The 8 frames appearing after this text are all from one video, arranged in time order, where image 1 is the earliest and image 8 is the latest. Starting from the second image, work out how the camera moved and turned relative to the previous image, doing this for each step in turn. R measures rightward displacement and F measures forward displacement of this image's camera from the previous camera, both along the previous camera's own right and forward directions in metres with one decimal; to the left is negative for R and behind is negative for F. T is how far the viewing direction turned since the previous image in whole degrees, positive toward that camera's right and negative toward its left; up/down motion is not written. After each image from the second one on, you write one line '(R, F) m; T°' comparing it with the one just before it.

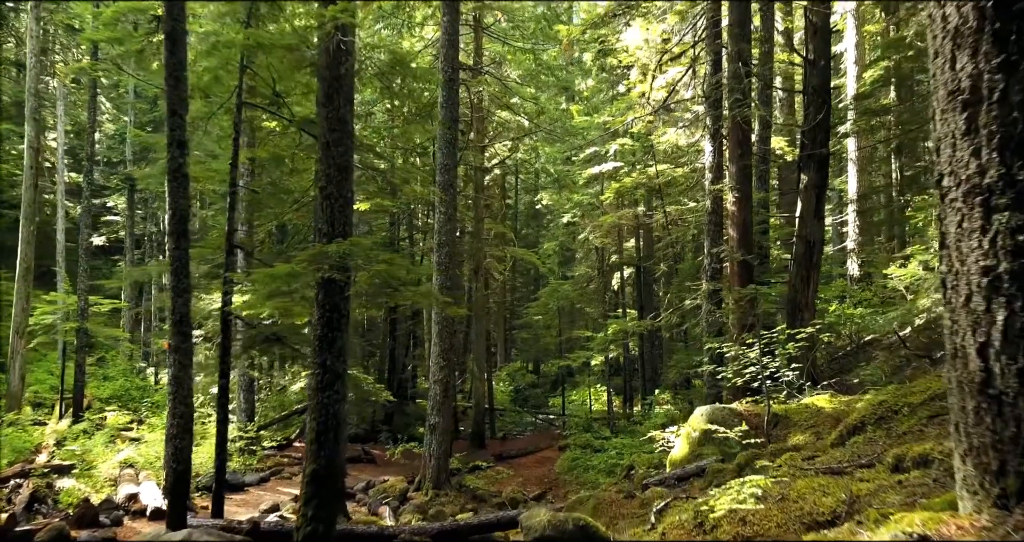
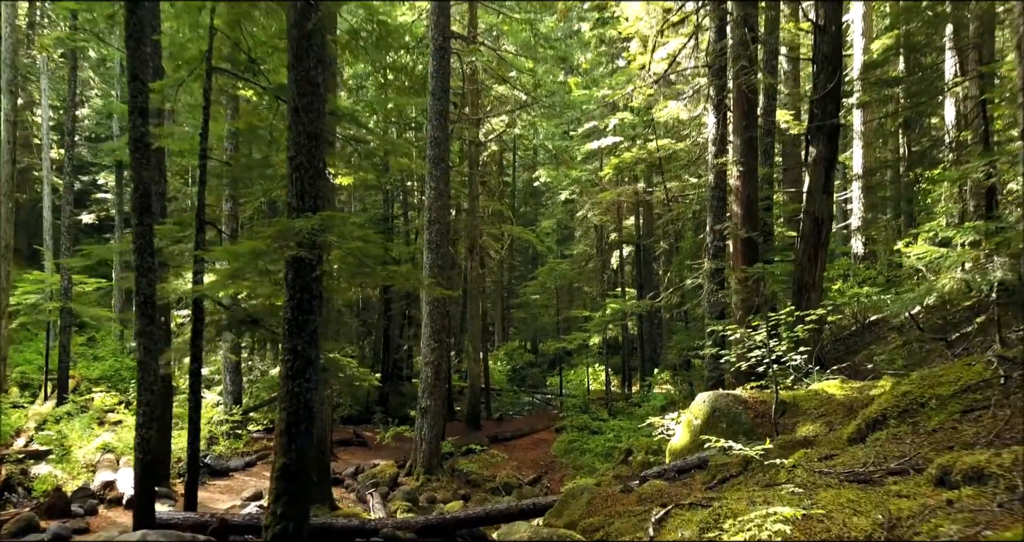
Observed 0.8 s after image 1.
(+0.1, +0.5) m; 0°
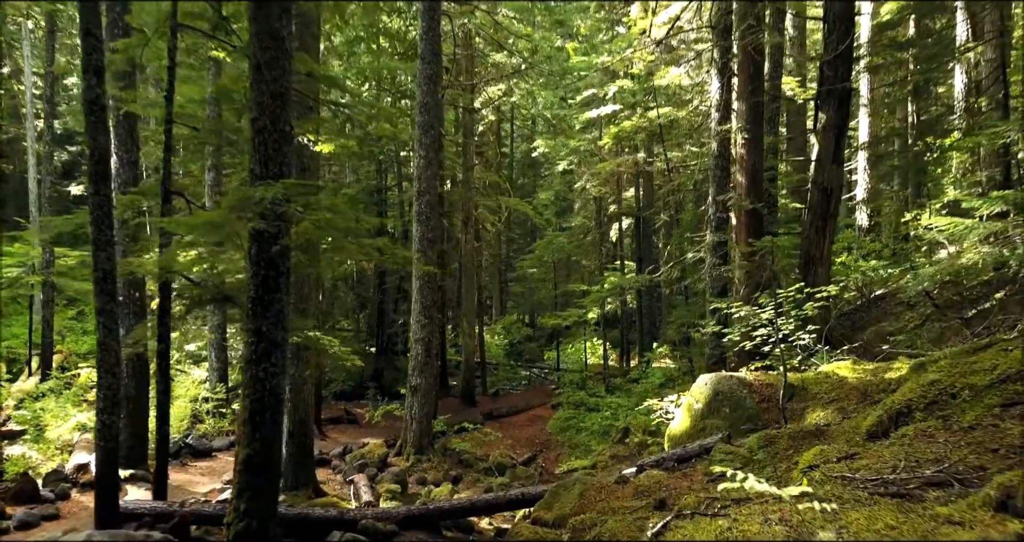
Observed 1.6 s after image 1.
(+0.1, +0.5) m; 0°
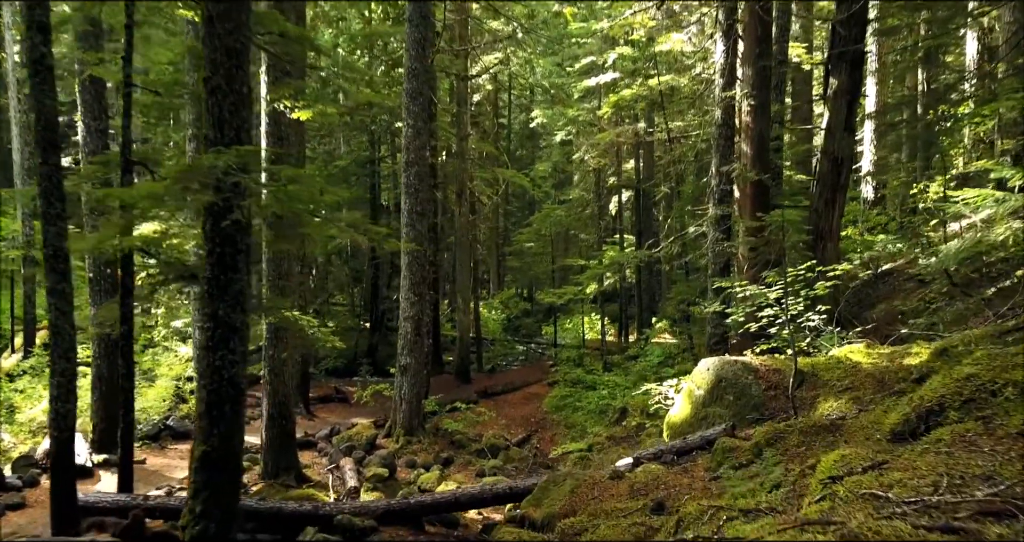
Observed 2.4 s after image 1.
(+0.1, +0.5) m; 0°
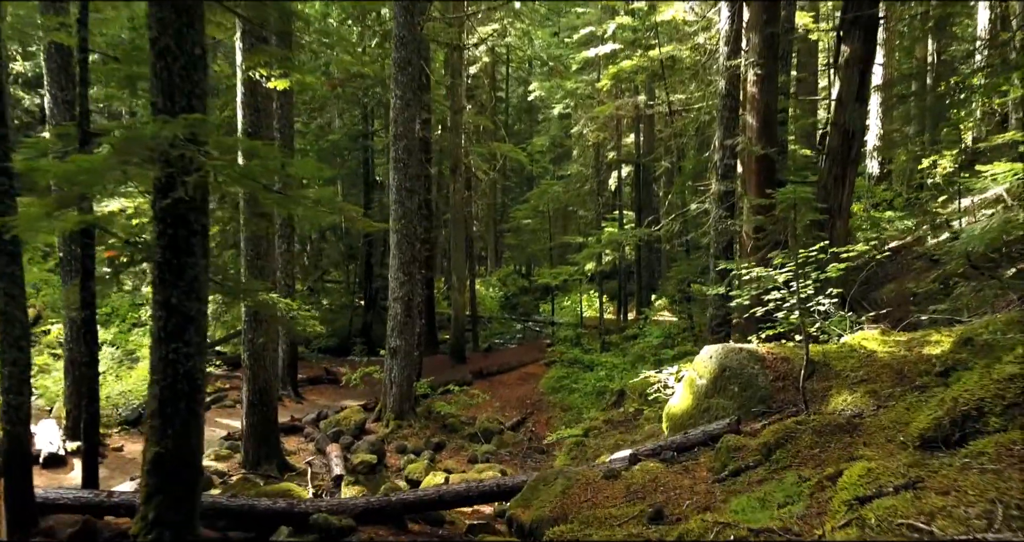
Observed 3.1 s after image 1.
(+0.1, +0.4) m; 0°
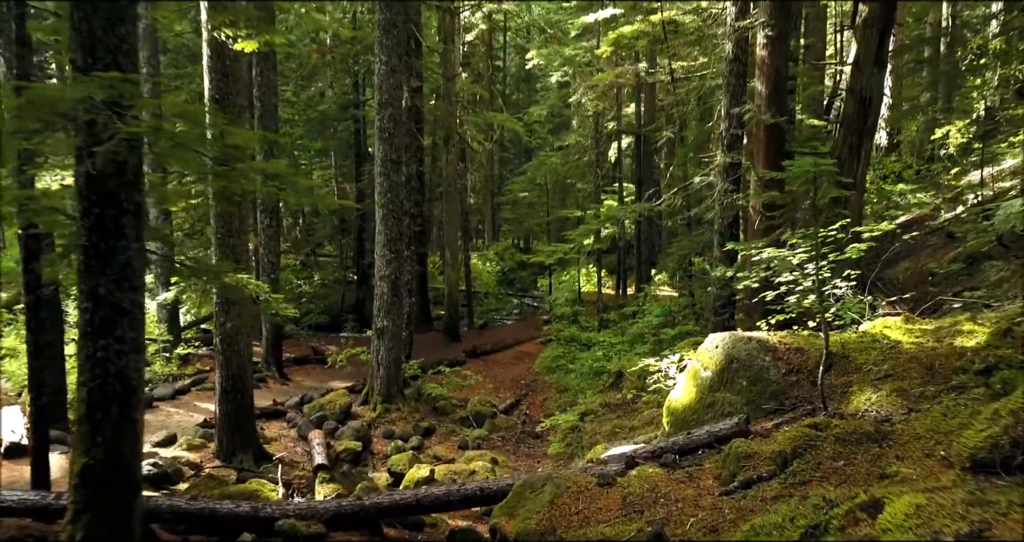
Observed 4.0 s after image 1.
(+0.1, +0.5) m; 0°
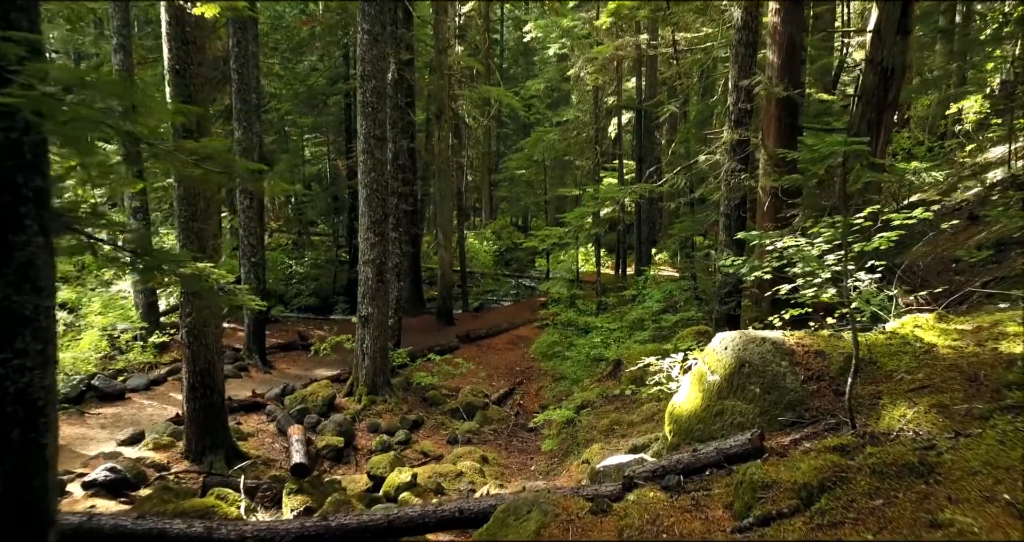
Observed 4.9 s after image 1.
(+0.1, +0.6) m; 0°
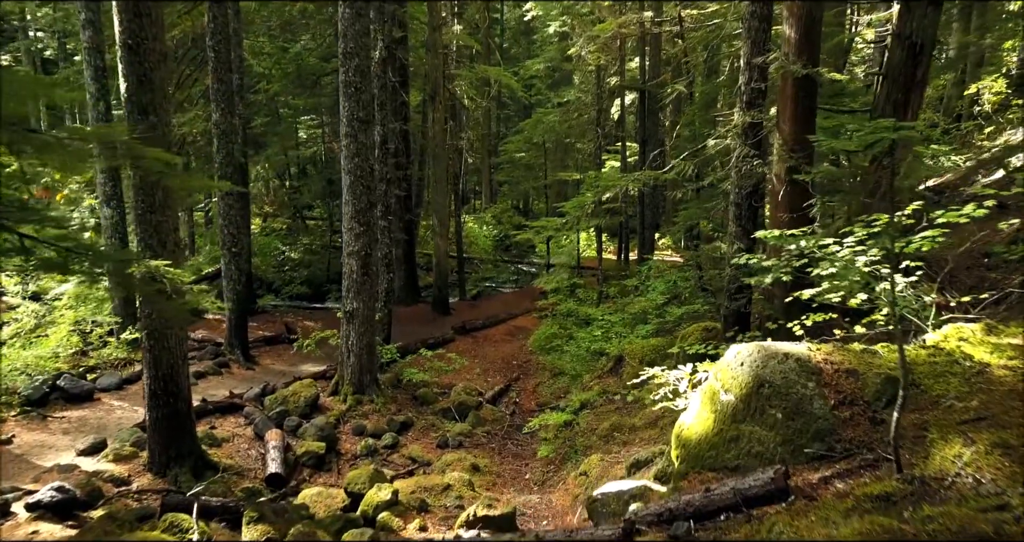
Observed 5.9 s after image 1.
(+0.1, +0.6) m; 0°
